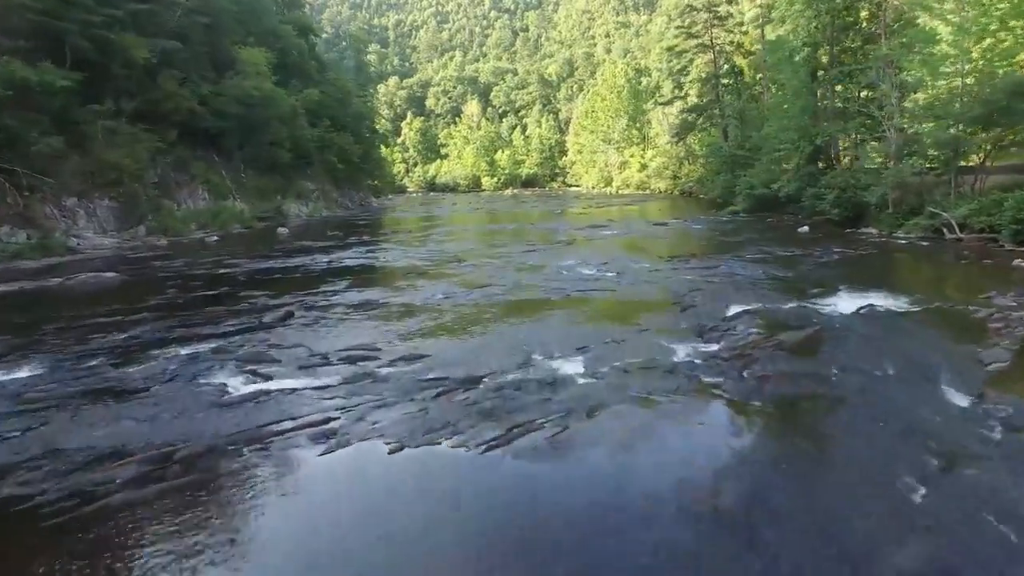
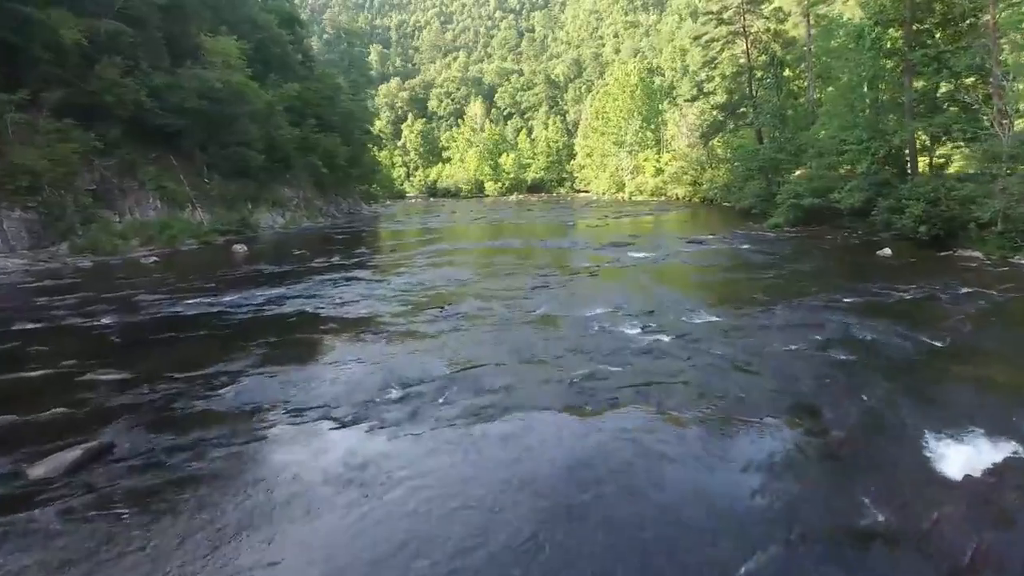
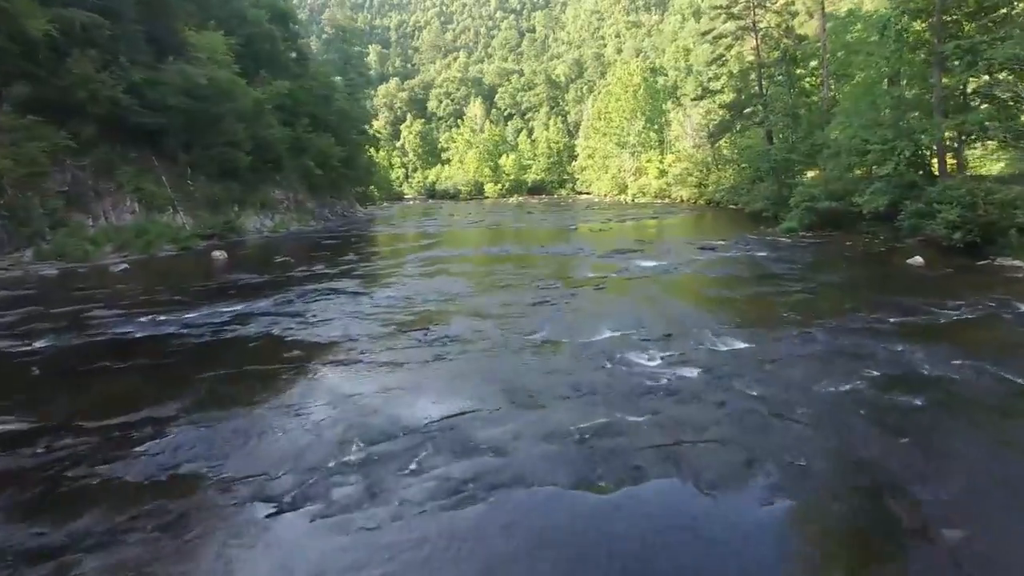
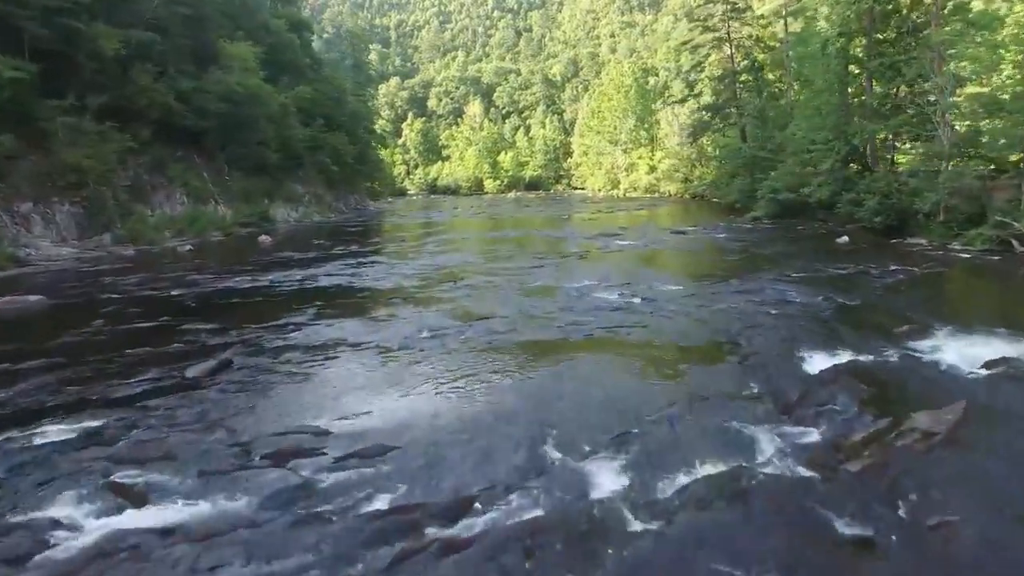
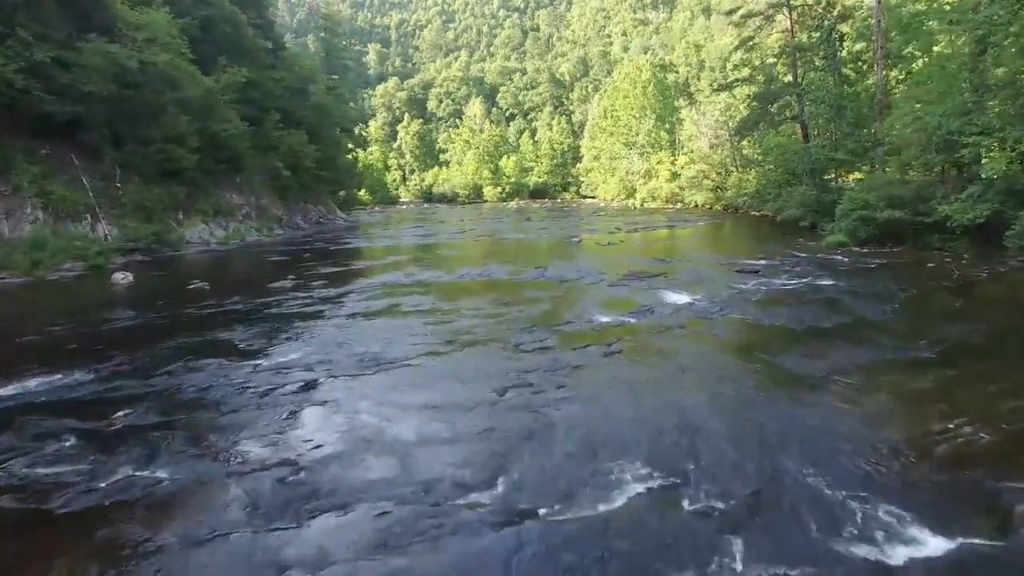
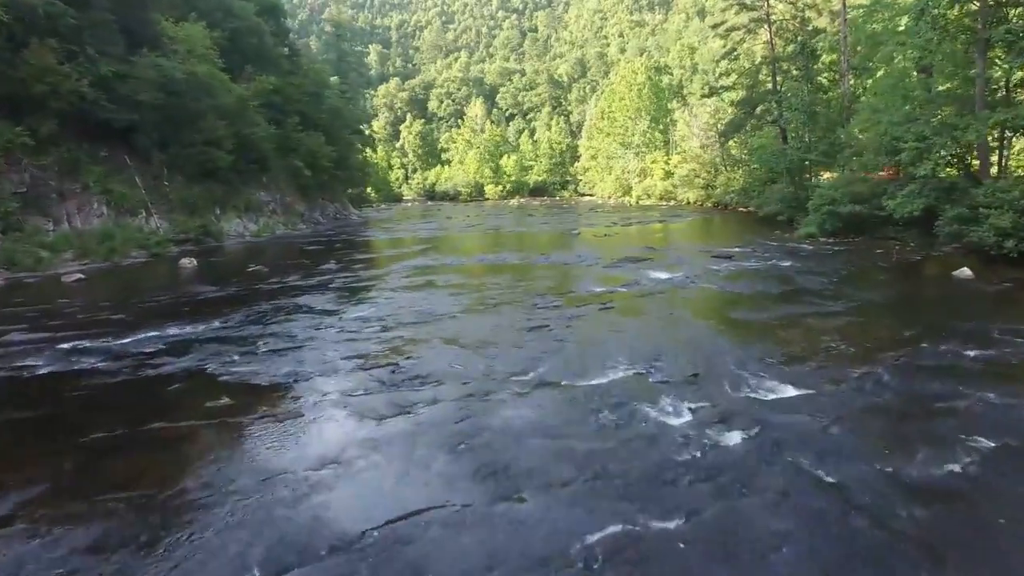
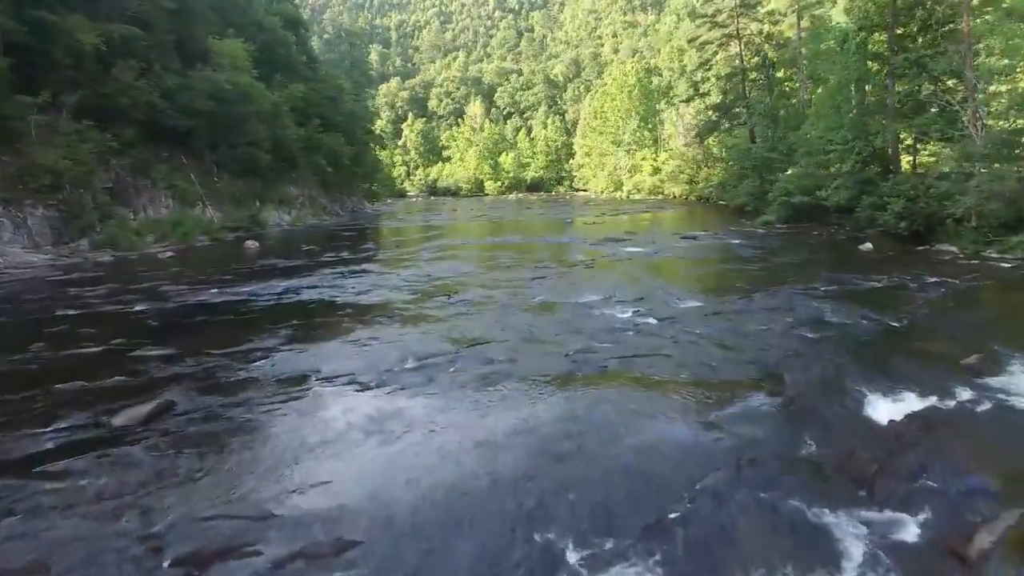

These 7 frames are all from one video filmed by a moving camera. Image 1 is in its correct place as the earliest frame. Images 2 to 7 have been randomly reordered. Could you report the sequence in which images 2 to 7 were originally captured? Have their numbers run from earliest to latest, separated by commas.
4, 7, 2, 3, 6, 5
